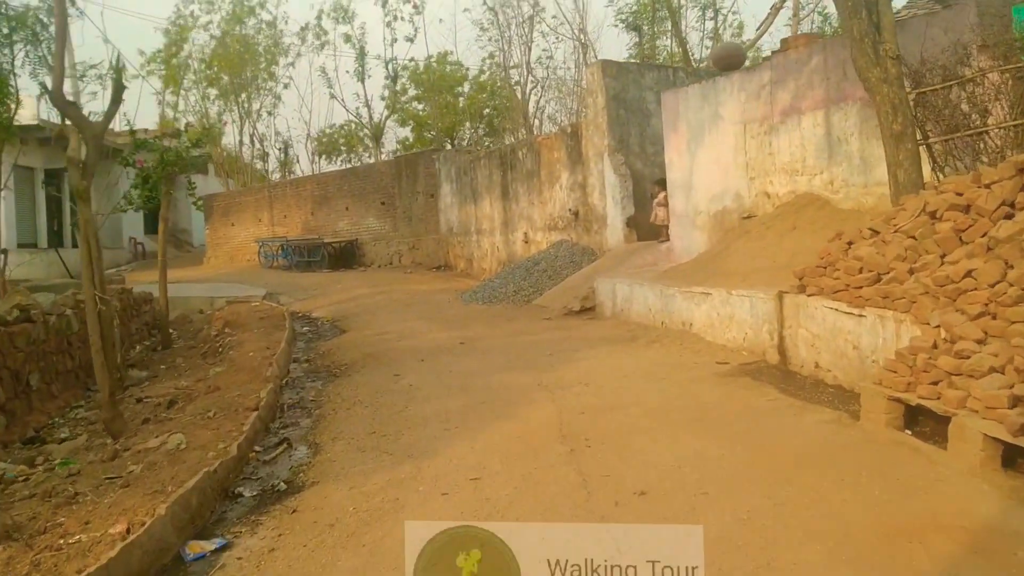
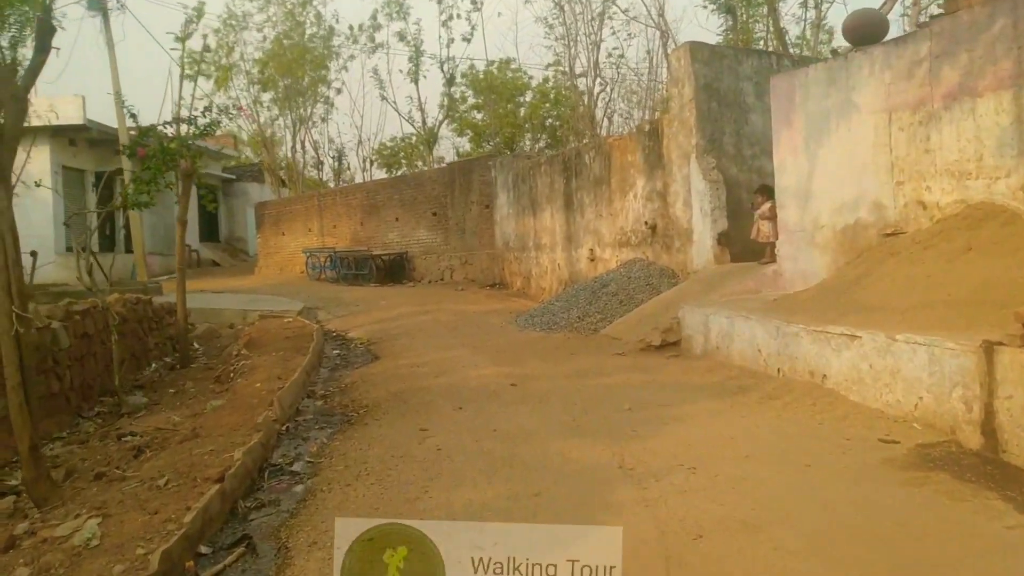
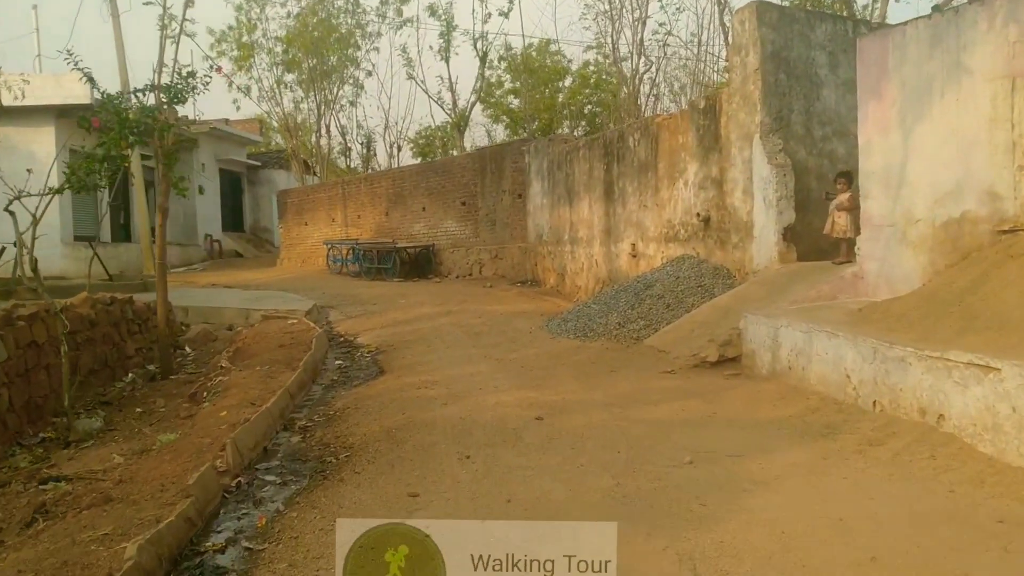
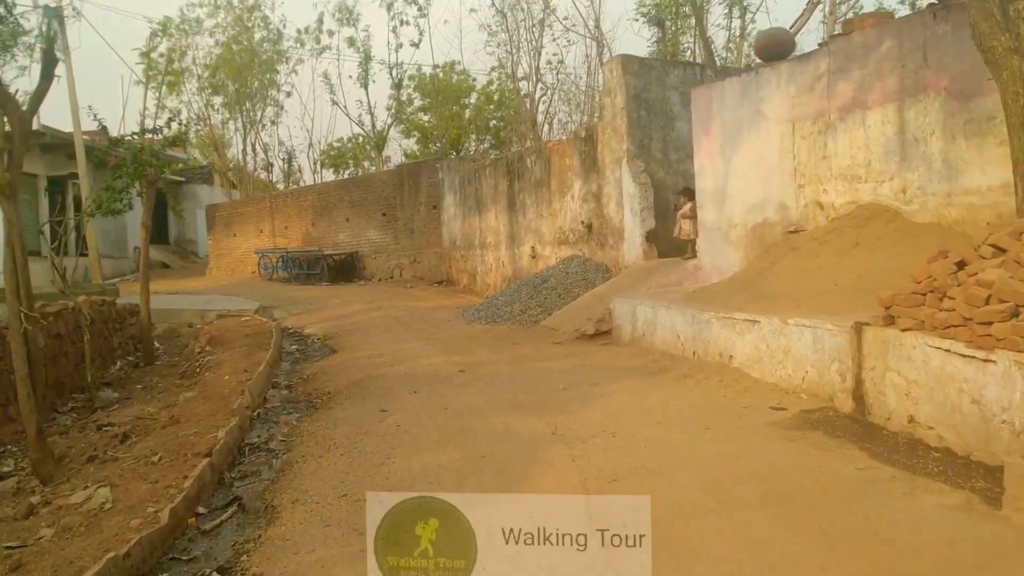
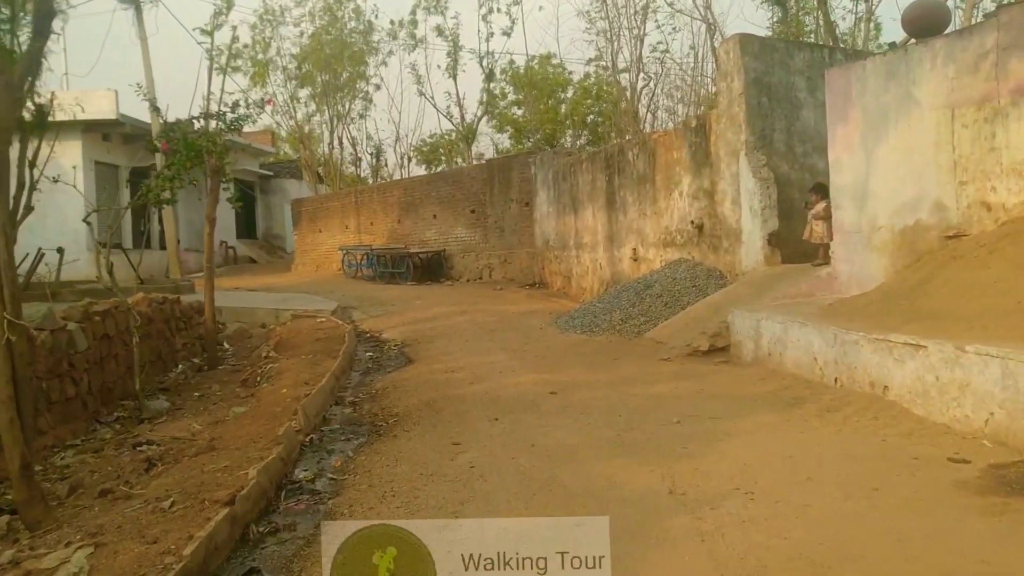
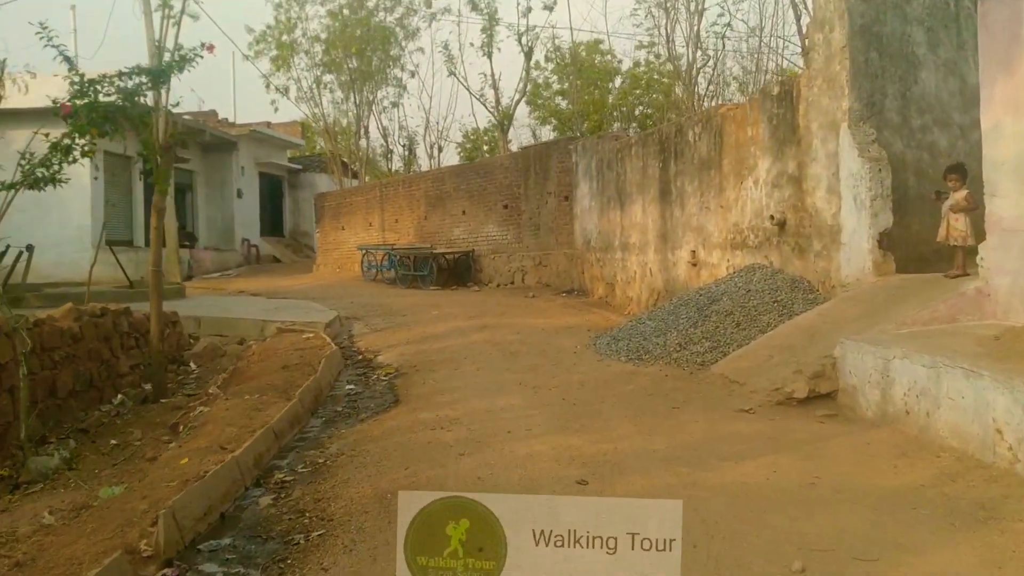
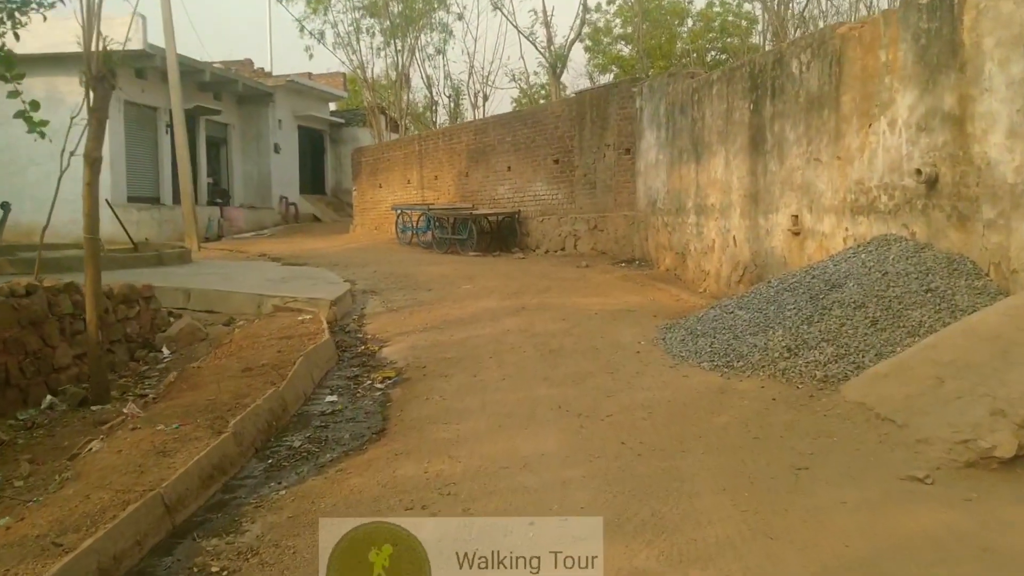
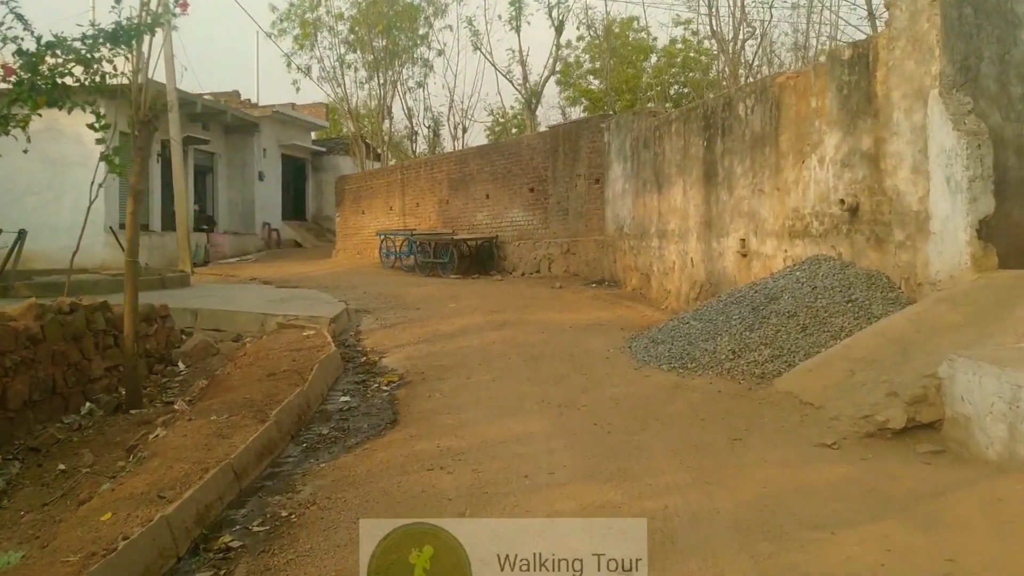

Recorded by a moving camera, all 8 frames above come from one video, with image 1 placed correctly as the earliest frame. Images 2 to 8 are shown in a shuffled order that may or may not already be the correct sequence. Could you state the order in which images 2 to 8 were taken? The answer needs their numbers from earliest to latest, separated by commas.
4, 2, 5, 3, 6, 8, 7
